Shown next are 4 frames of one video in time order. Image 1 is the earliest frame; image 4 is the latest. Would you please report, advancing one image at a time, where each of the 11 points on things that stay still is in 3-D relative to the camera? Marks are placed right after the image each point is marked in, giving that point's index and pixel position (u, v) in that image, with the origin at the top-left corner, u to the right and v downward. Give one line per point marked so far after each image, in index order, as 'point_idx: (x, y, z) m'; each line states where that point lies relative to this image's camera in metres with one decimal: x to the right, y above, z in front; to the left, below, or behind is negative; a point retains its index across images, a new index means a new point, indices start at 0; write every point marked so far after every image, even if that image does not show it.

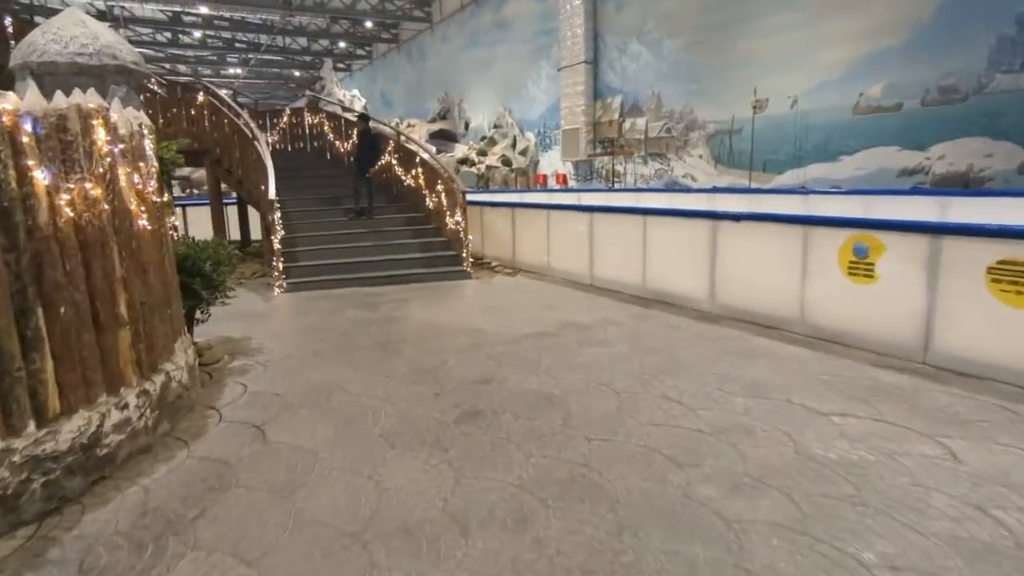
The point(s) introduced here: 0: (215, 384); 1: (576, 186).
0: (-2.0, -0.6, +4.0) m
1: (+1.7, +2.7, +15.6) m
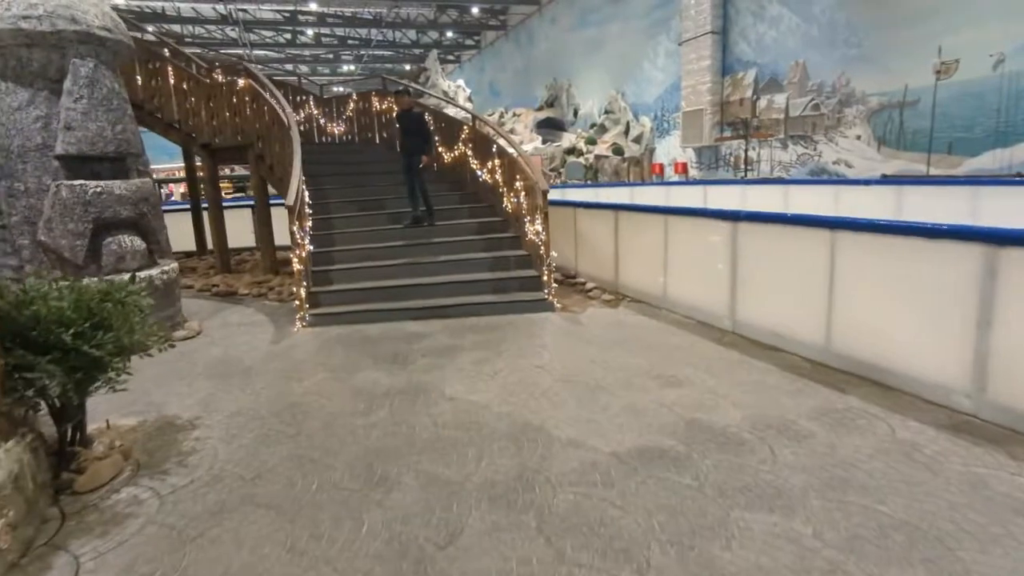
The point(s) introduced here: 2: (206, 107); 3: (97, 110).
0: (-1.8, -1.0, +2.2) m
1: (+4.1, +2.4, +12.9) m
2: (-4.1, +2.4, +8.0) m
3: (-3.3, +1.4, +4.7) m
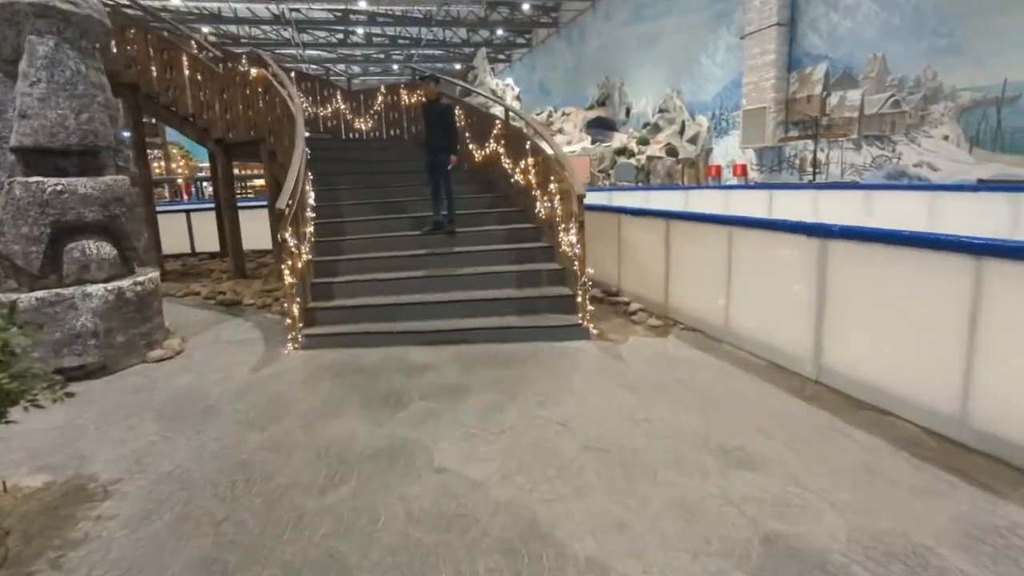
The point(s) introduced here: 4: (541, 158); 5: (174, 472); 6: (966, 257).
0: (-1.8, -1.1, +1.4) m
1: (+4.9, +2.1, +11.6) m
2: (-3.6, +2.3, +7.4) m
3: (-3.1, +1.3, +4.1) m
4: (+0.3, +1.3, +6.0) m
5: (-1.6, -0.9, +2.8) m
6: (+2.0, +0.2, +2.7) m
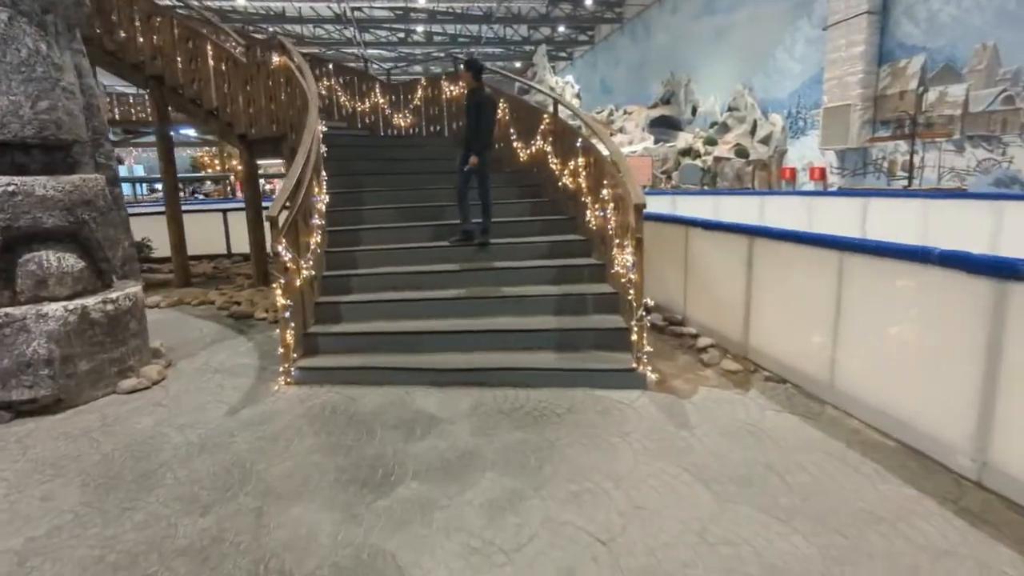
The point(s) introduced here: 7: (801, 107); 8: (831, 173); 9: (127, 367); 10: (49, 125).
0: (-1.9, -1.3, +0.7) m
1: (+5.8, +1.8, +10.2) m
2: (-3.0, +2.2, +6.7) m
3: (-2.9, +1.2, +3.4) m
4: (+0.7, +1.1, +5.0) m
5: (-1.6, -1.0, +2.1) m
6: (+2.1, -0.1, +1.6) m
7: (+5.9, +3.8, +11.9) m
8: (+5.8, +2.0, +10.4) m
9: (-2.6, -0.5, +4.0) m
10: (-2.8, +1.0, +3.6) m
